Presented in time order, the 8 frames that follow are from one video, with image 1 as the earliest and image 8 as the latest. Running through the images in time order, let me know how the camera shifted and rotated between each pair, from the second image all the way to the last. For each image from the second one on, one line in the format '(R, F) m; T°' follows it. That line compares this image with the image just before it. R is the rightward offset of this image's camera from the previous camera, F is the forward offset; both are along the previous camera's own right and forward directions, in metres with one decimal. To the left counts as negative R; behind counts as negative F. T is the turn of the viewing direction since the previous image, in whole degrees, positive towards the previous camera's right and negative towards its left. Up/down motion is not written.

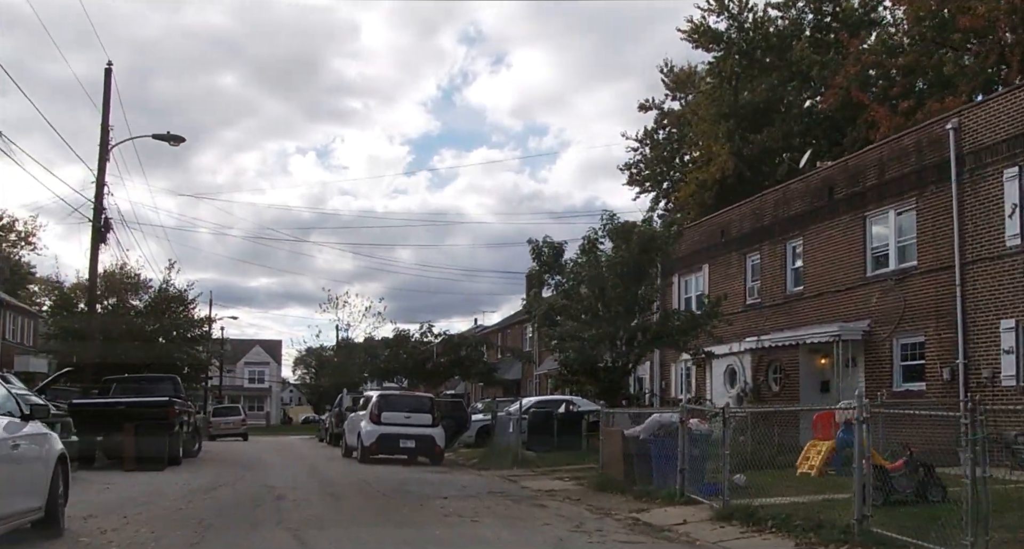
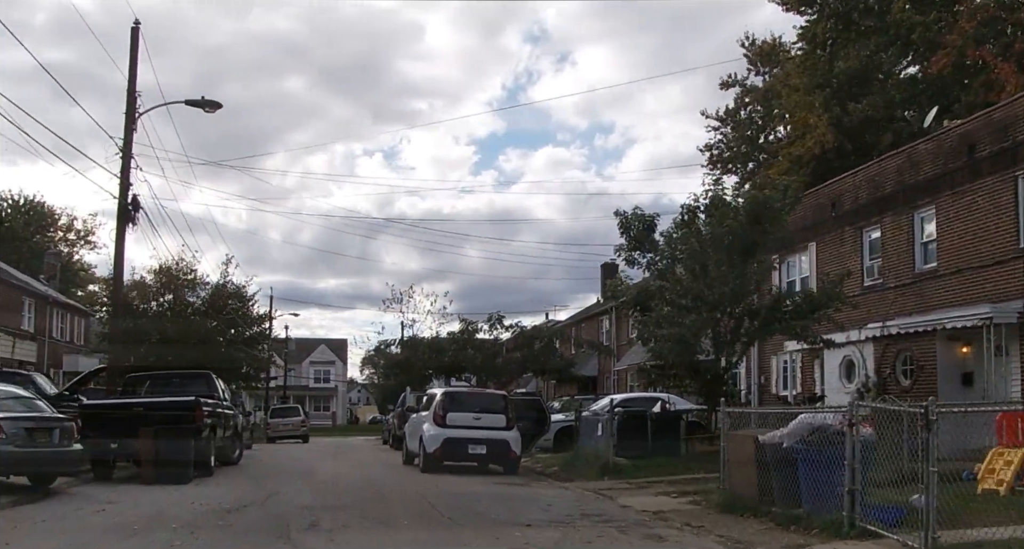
(-0.4, +3.2) m; -4°
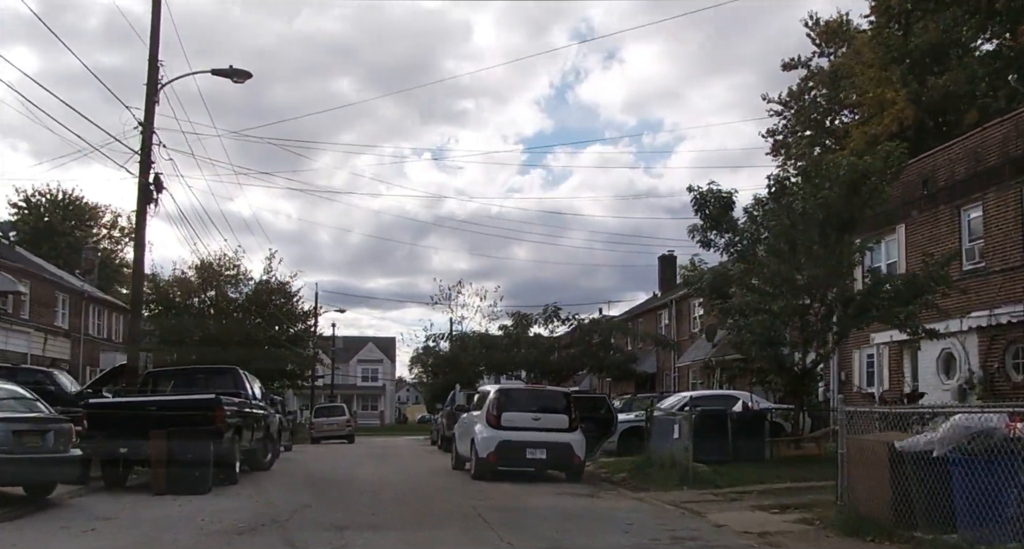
(-0.2, +2.1) m; -3°
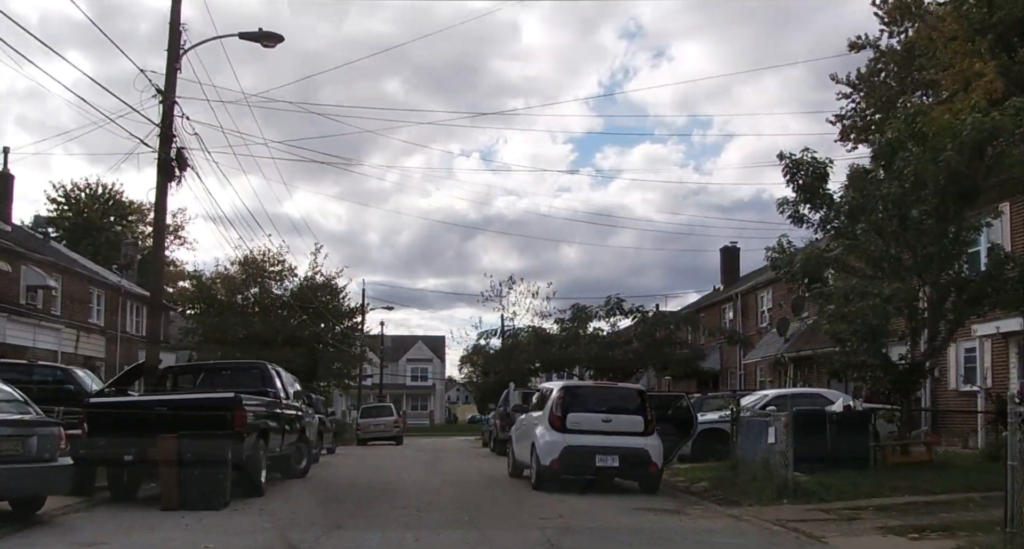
(-0.2, +2.0) m; -3°
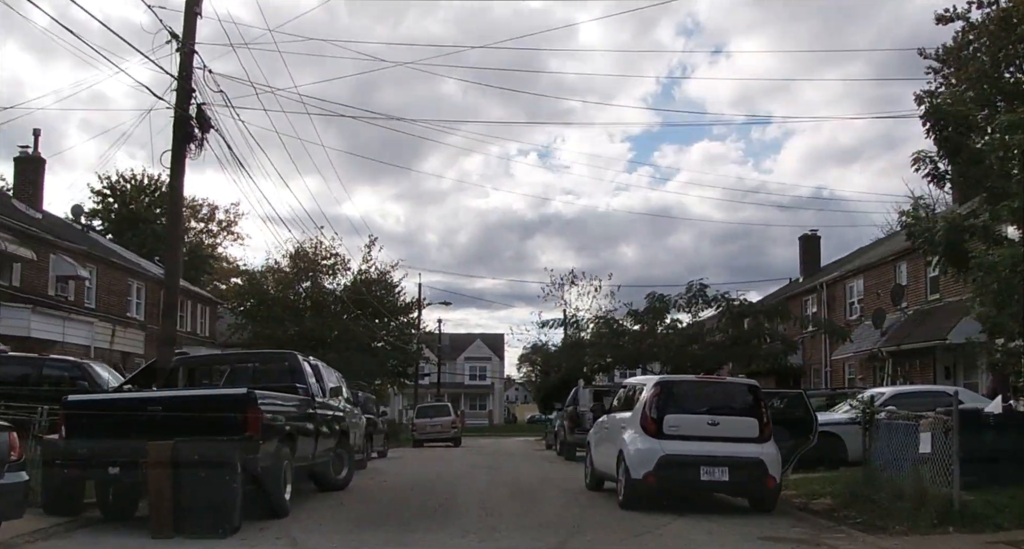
(-0.3, +2.5) m; -4°
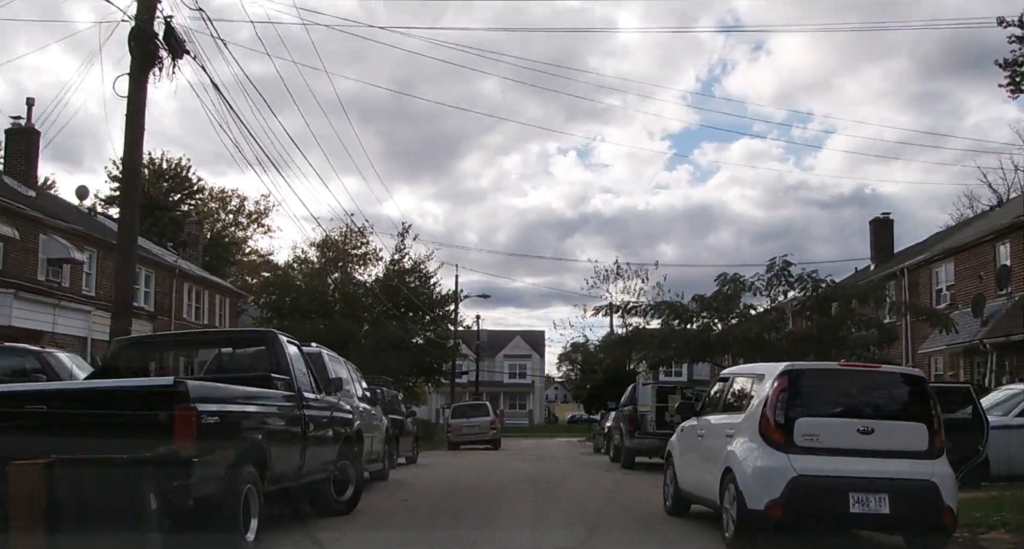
(-0.2, +3.0) m; -2°
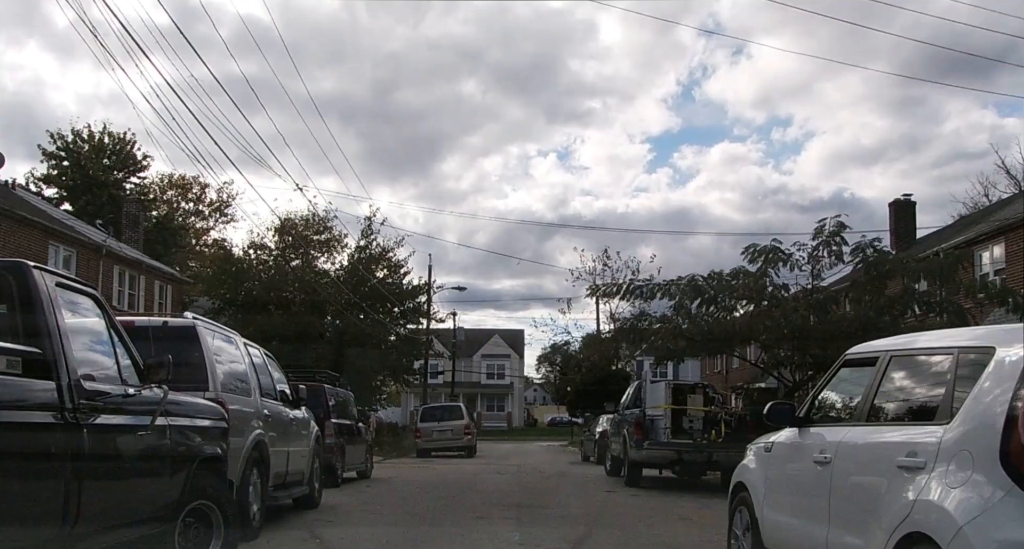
(0.0, +3.8) m; +1°
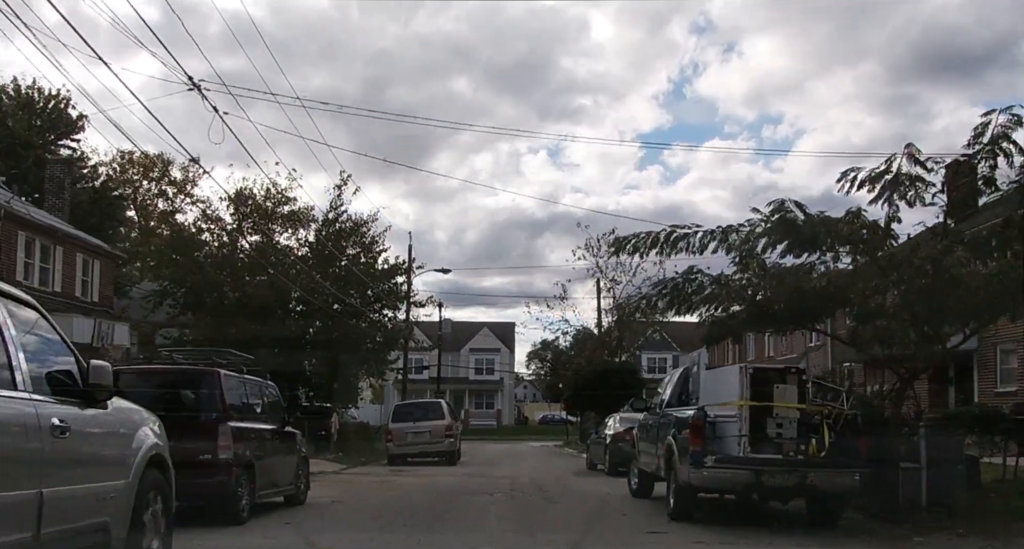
(0.0, +4.8) m; +1°
